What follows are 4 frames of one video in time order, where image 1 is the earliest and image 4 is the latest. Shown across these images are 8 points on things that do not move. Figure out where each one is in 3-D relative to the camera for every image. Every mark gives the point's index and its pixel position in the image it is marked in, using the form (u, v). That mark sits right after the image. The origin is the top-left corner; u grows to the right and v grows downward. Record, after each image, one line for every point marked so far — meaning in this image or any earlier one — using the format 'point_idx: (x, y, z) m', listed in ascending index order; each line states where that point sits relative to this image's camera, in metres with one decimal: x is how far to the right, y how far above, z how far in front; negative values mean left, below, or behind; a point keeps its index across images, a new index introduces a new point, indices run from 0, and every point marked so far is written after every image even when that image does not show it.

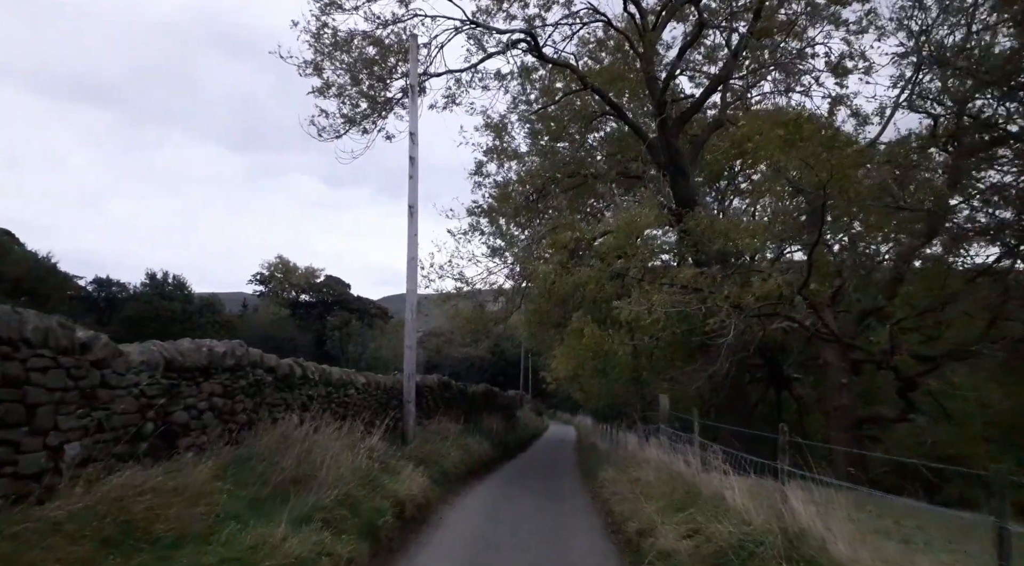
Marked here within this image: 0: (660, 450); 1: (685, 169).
0: (+2.2, -2.6, +10.5) m
1: (+4.1, +2.7, +16.5) m
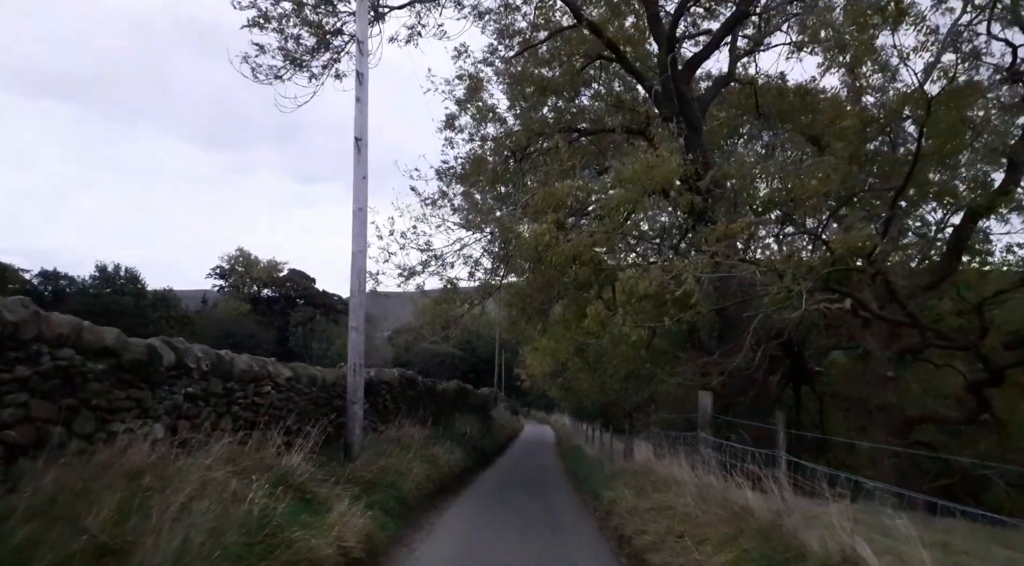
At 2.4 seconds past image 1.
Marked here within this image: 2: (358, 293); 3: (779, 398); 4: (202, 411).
0: (+2.1, -2.1, +7.7) m
1: (+3.7, +3.2, +13.8) m
2: (-1.9, -0.1, +8.4) m
3: (+6.1, -2.6, +15.9) m
4: (-2.6, -1.1, +5.9) m
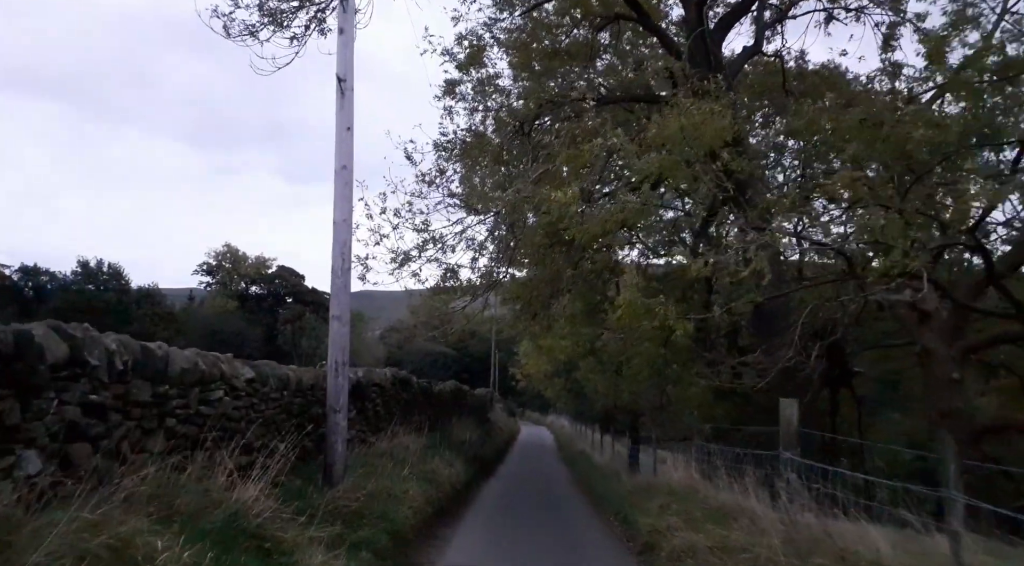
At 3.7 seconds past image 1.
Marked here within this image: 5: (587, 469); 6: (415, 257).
0: (+2.3, -1.9, +6.1) m
1: (+3.9, +3.4, +12.2) m
2: (-1.7, +0.1, +6.7) m
3: (+6.3, -2.4, +14.3) m
4: (-2.3, -0.8, +4.2) m
5: (+2.0, -5.0, +18.8) m
6: (-1.6, +0.5, +11.6) m
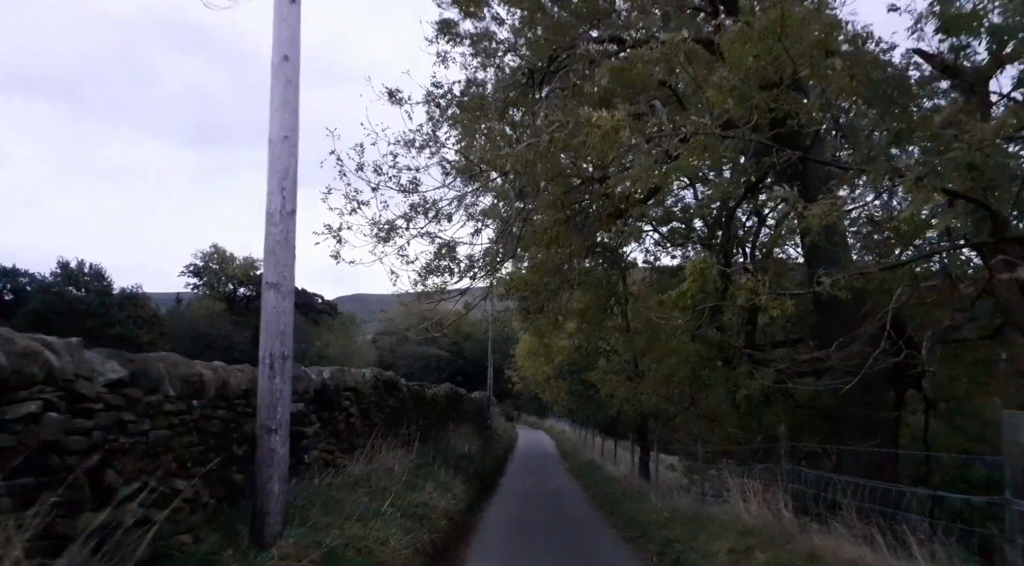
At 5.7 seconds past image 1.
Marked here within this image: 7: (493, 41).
0: (+2.5, -1.5, +3.8) m
1: (+4.0, +3.7, +9.9) m
2: (-1.5, +0.4, +4.4) m
3: (+6.4, -2.1, +12.0) m
4: (-2.1, -0.5, +1.8) m
5: (+2.1, -4.8, +16.5) m
6: (-1.5, +0.7, +9.3) m
7: (-0.3, +4.3, +12.1) m
